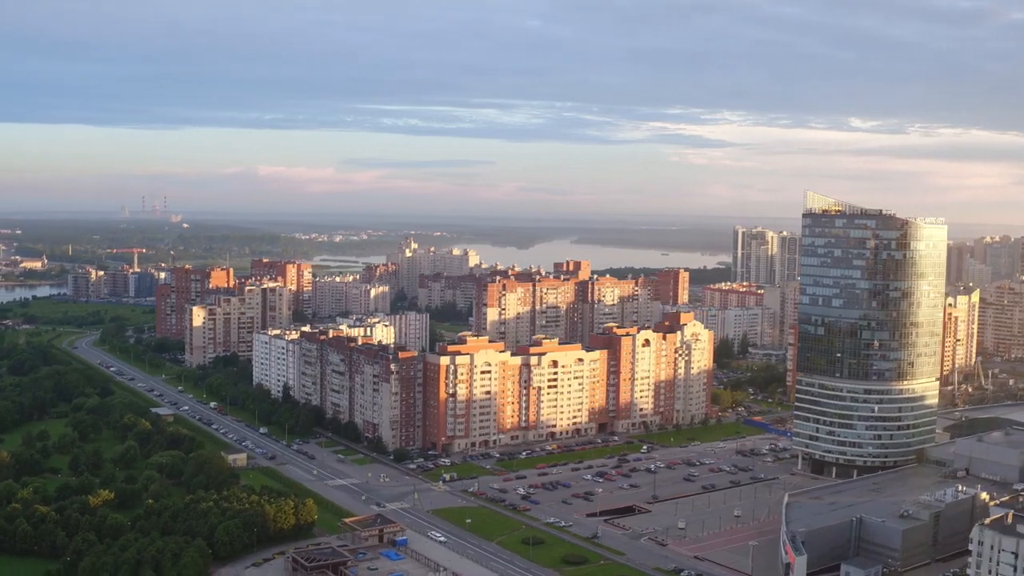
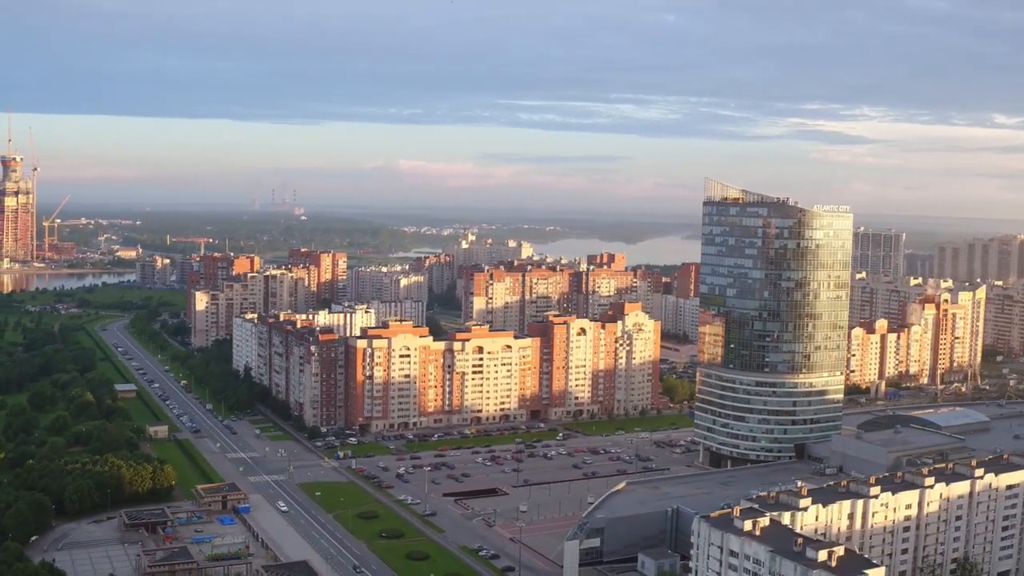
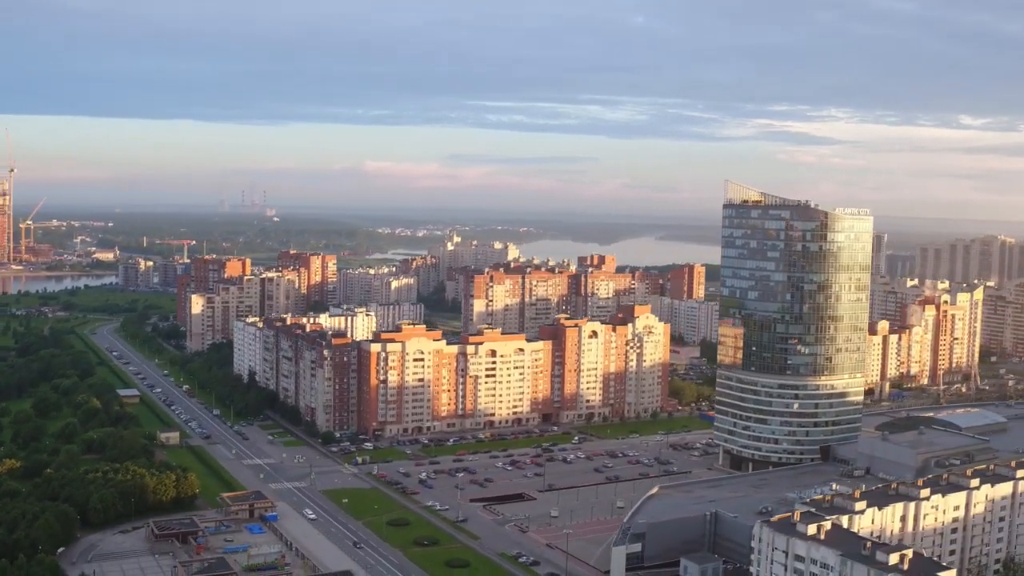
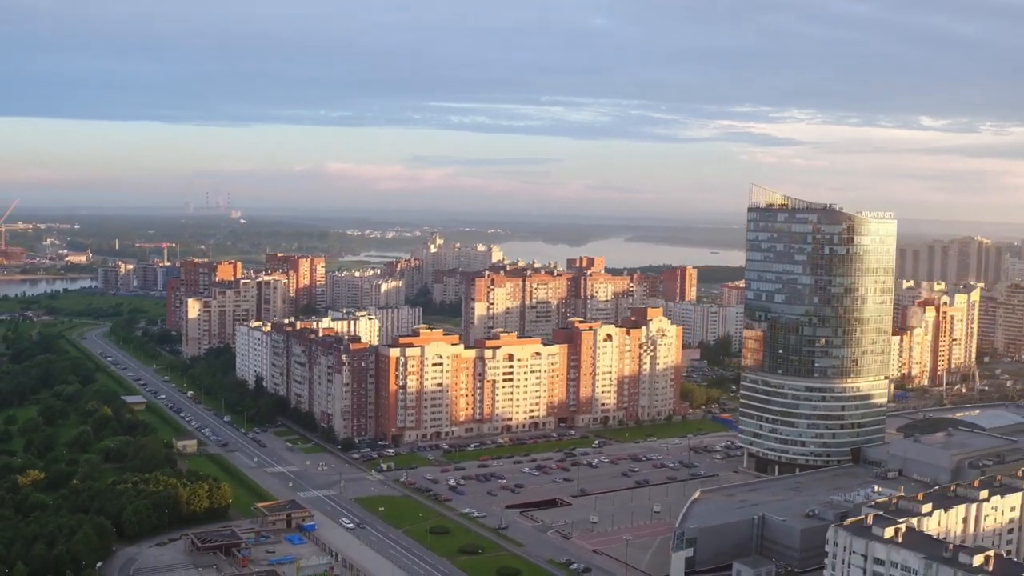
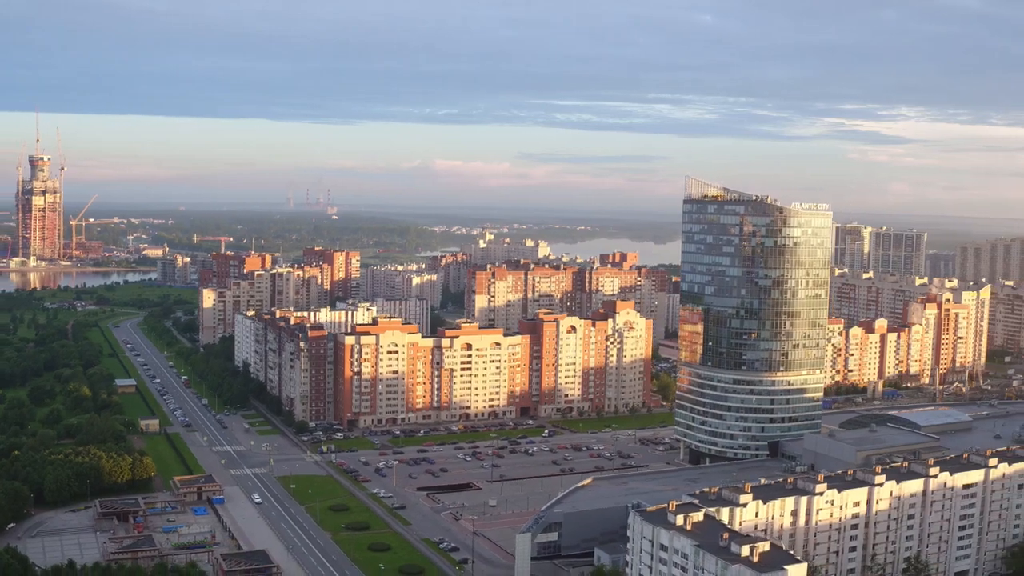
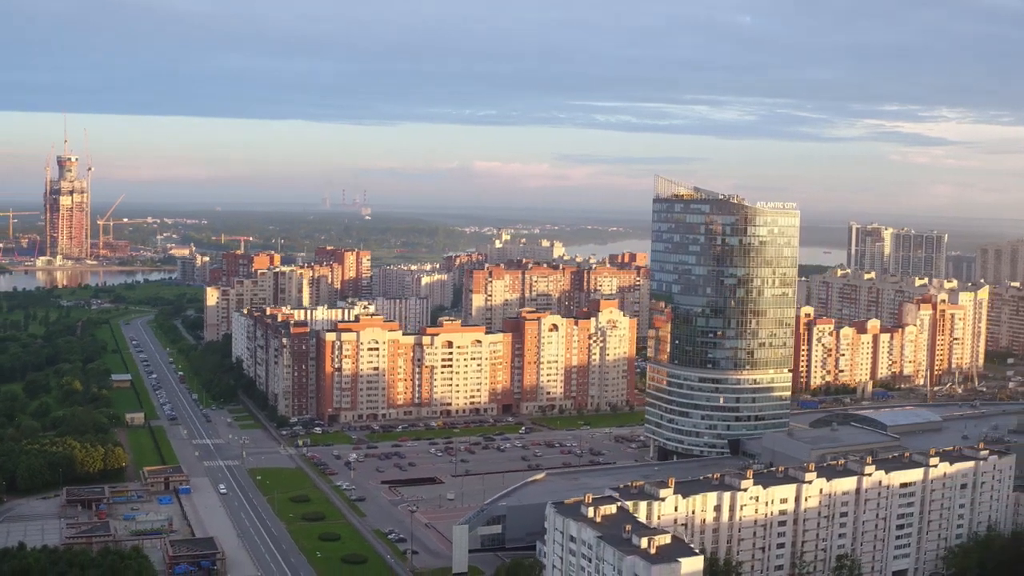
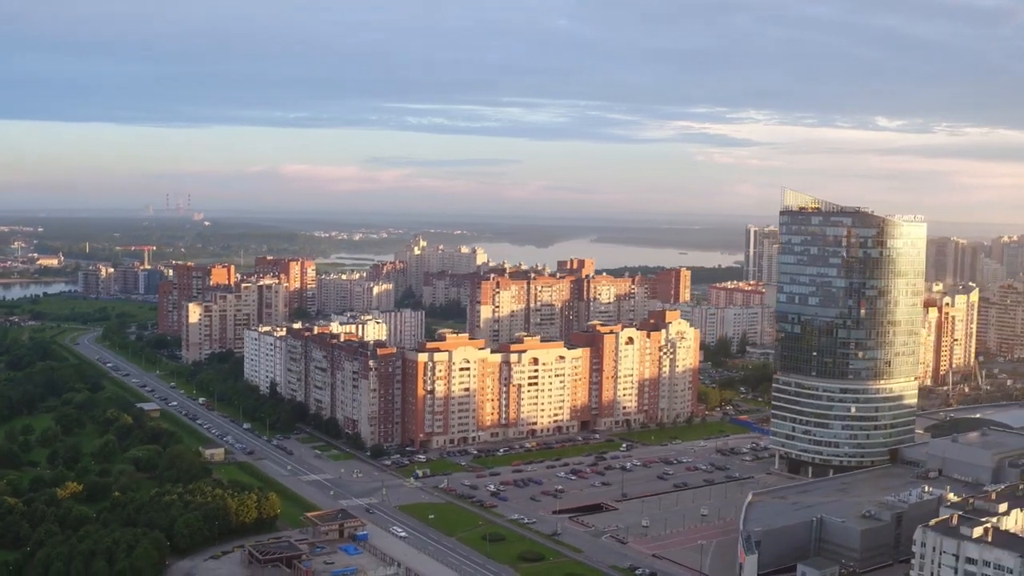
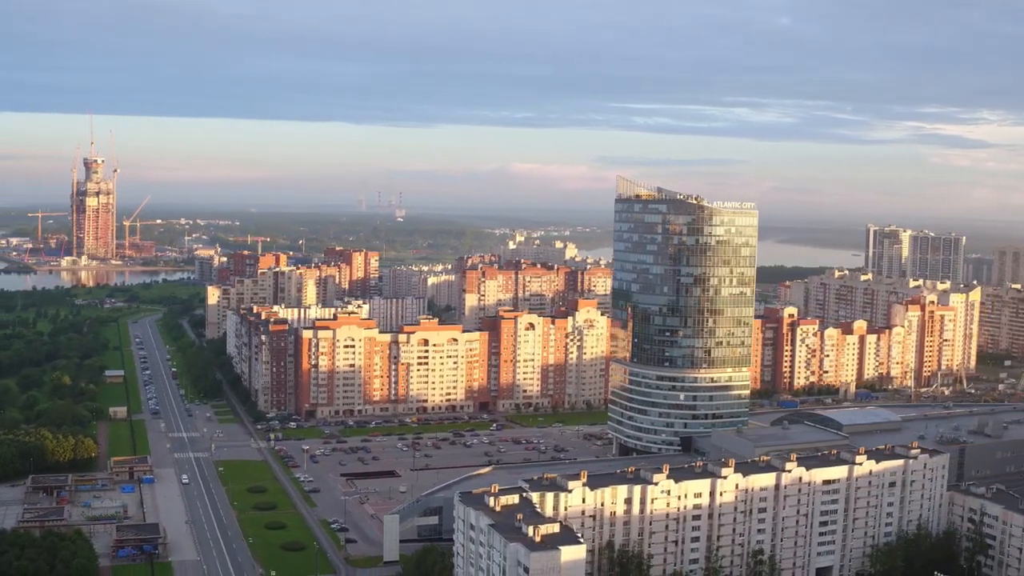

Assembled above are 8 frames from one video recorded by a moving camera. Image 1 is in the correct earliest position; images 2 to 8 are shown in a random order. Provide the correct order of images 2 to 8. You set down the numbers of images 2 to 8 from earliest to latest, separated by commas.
7, 4, 3, 2, 5, 6, 8
